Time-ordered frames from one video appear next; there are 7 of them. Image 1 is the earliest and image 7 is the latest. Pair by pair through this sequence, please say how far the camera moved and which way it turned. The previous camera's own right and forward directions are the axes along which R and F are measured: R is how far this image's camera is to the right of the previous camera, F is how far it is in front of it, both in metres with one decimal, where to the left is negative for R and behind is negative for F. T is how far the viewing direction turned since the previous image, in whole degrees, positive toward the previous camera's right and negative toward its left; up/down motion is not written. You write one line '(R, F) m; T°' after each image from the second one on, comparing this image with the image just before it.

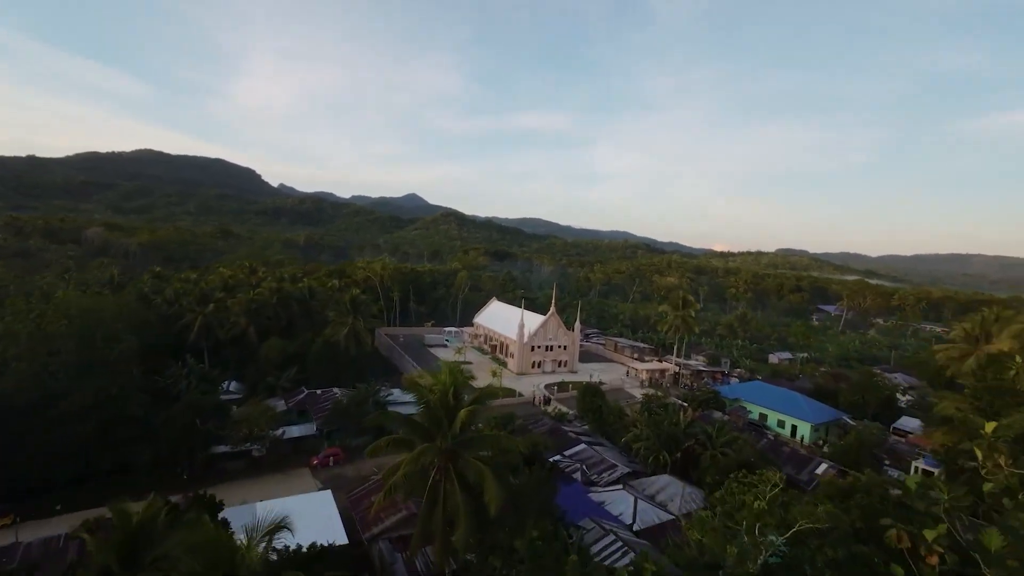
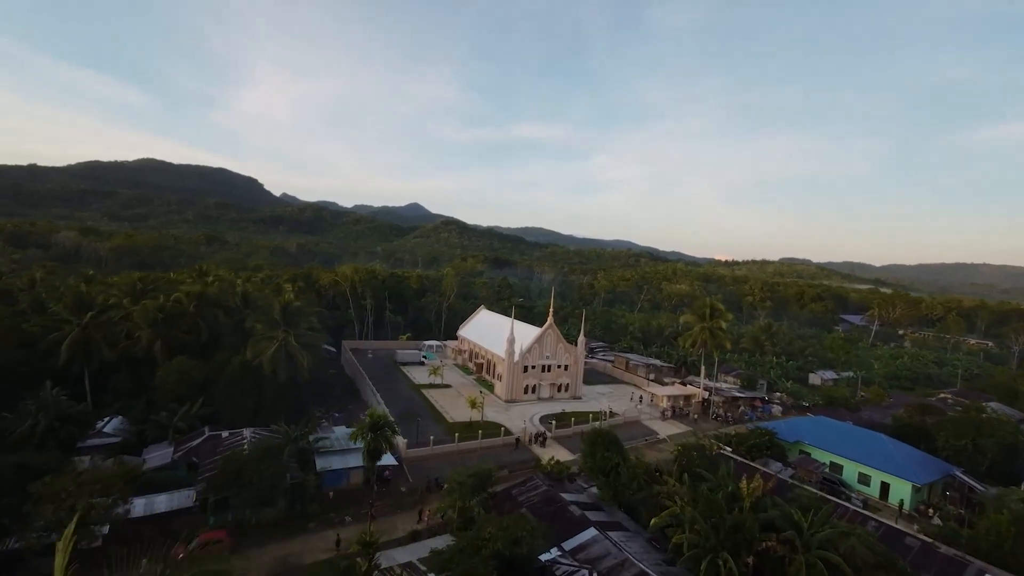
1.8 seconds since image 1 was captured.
(+1.6, +12.9) m; 0°
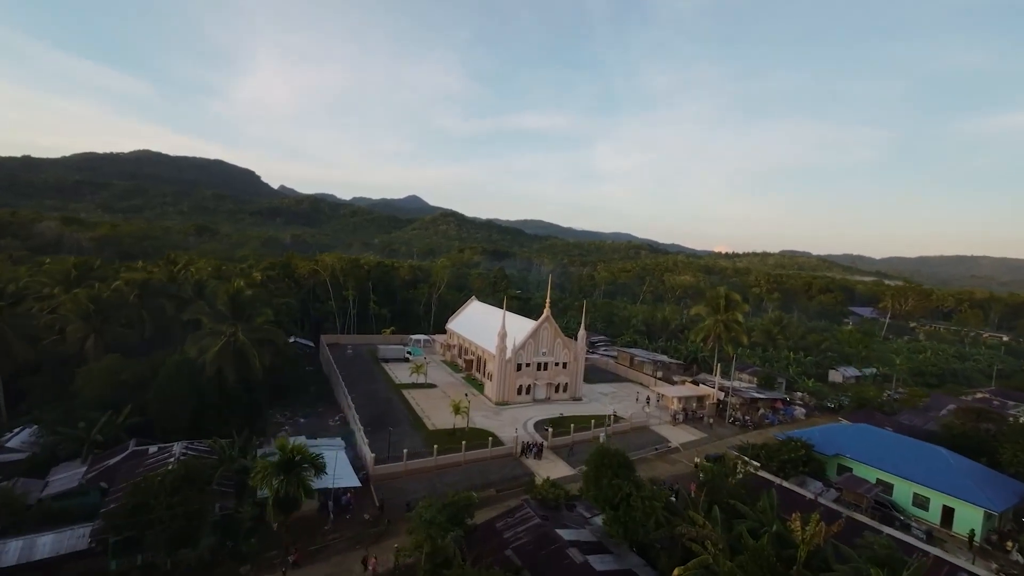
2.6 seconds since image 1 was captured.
(+0.7, +6.0) m; 0°
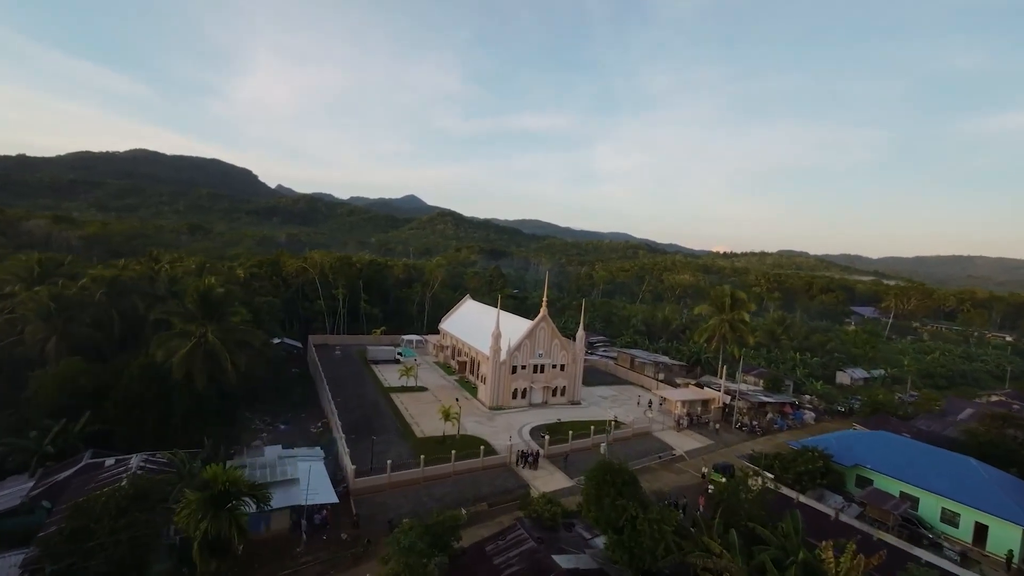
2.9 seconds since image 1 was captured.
(+0.3, +2.5) m; 0°
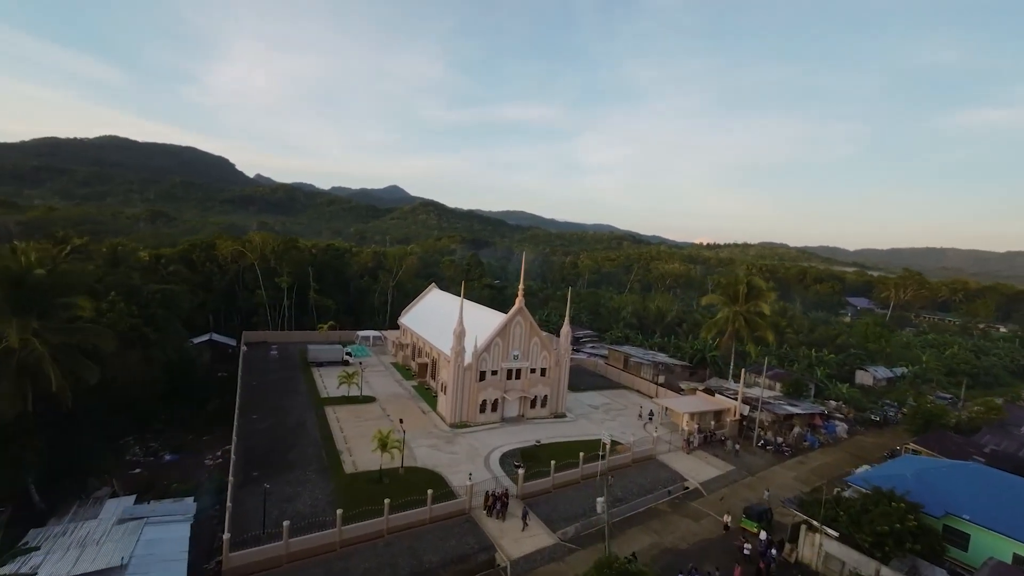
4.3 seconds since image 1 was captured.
(+1.2, +9.2) m; +2°
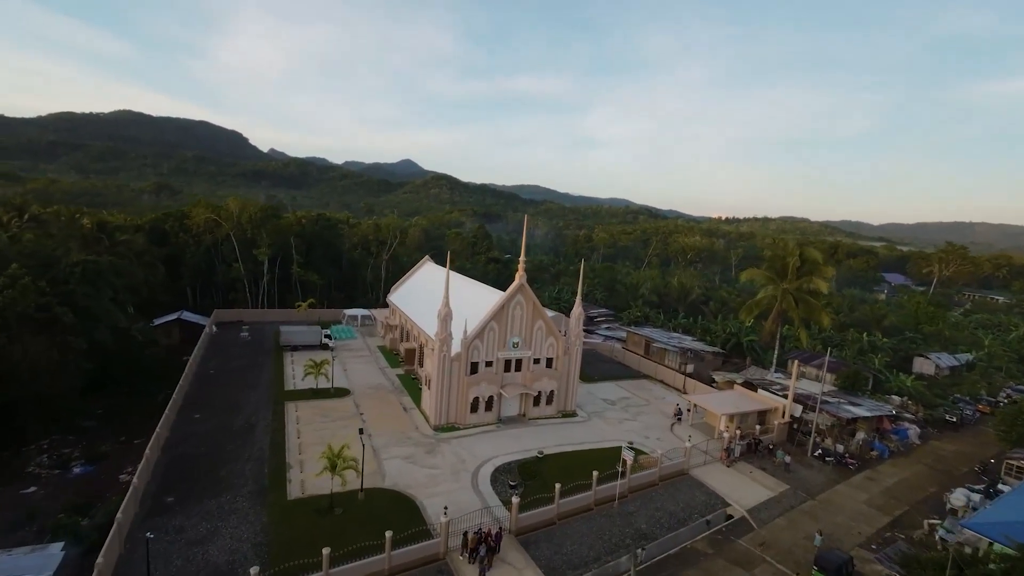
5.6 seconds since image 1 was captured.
(+0.9, +6.7) m; -2°
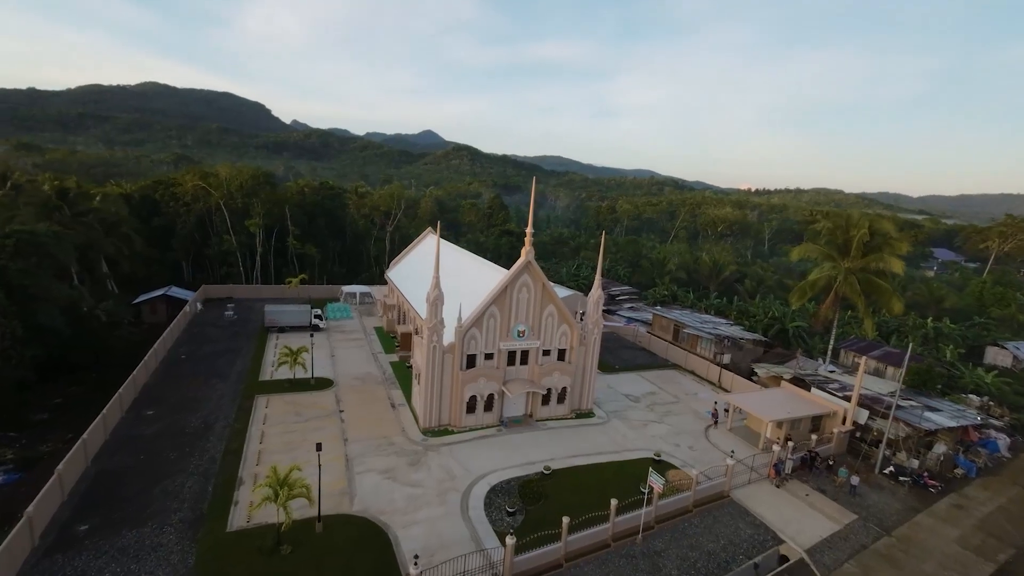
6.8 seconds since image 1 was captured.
(+0.8, +4.9) m; -3°
